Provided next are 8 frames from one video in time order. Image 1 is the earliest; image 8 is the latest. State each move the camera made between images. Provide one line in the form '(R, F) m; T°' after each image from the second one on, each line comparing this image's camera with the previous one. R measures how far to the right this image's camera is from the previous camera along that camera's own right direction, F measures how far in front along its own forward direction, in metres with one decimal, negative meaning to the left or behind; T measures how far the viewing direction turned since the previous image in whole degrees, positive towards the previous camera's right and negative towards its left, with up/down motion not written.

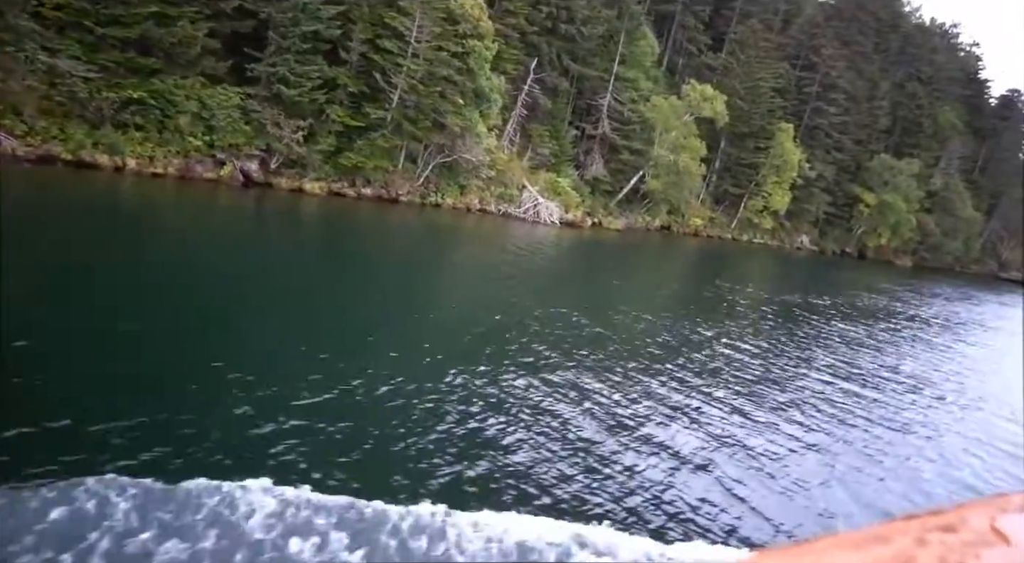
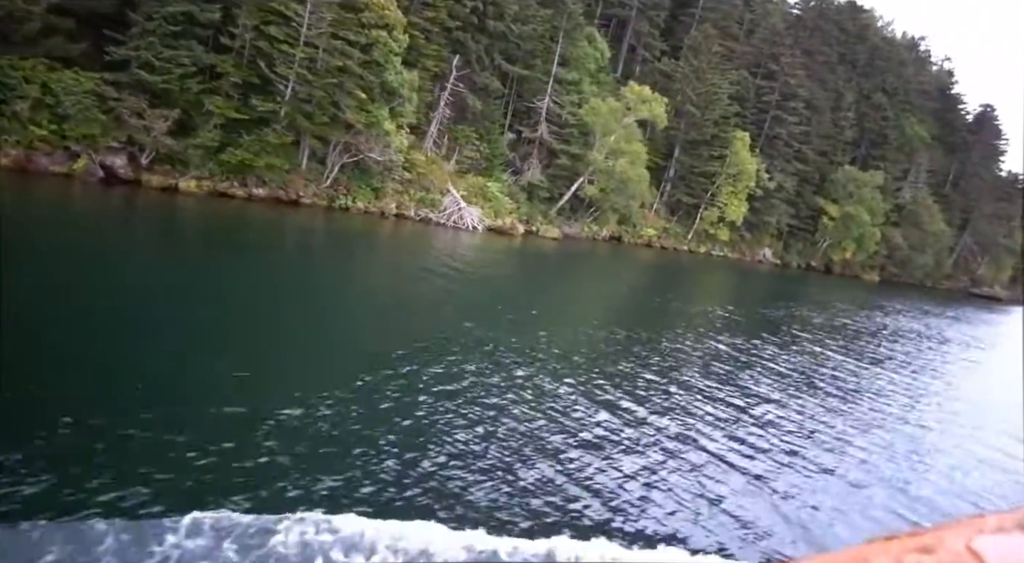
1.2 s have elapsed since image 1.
(+1.1, +0.6) m; +1°
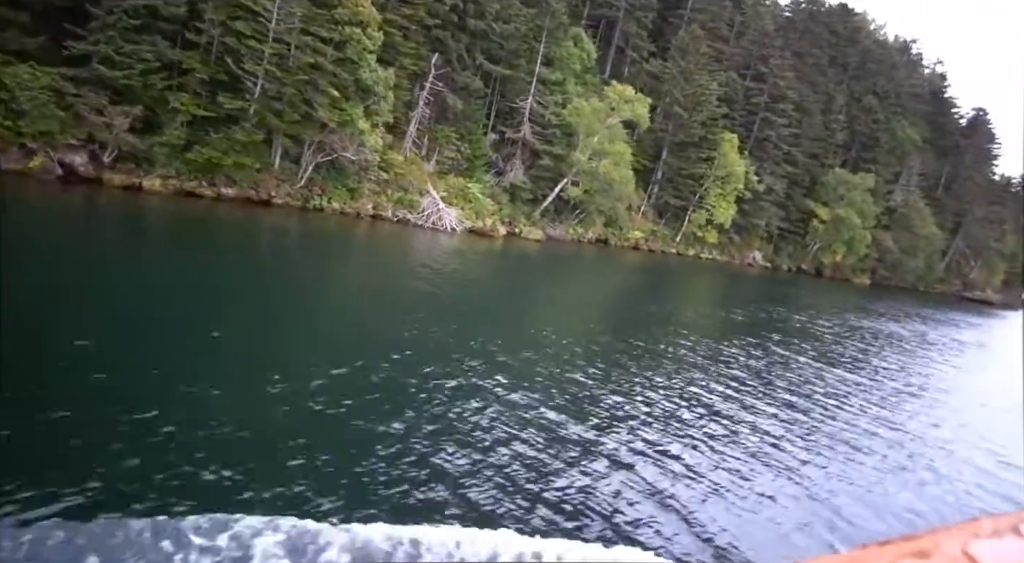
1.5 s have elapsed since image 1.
(+0.3, +0.2) m; 0°
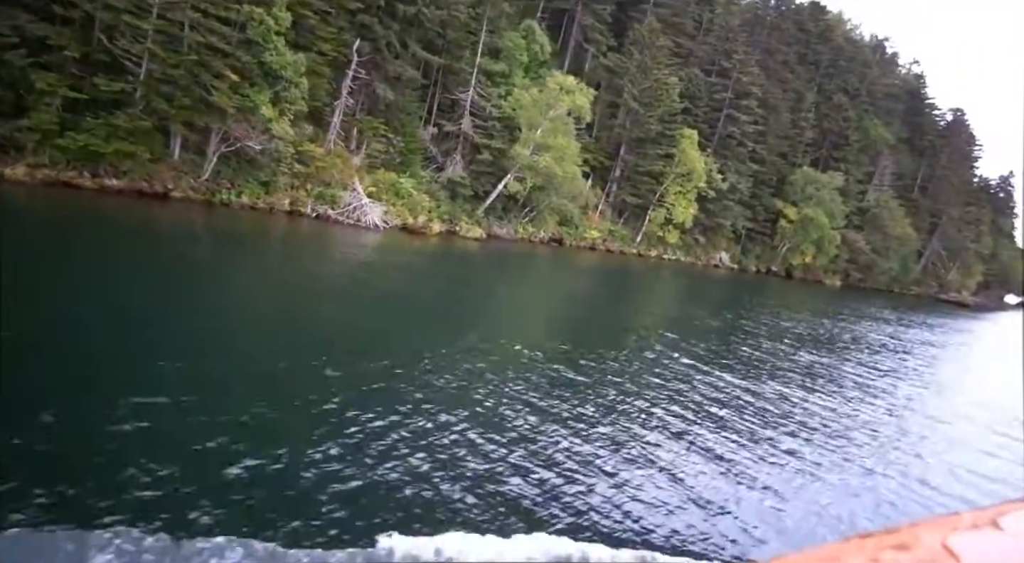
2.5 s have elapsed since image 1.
(+0.9, +0.6) m; +1°
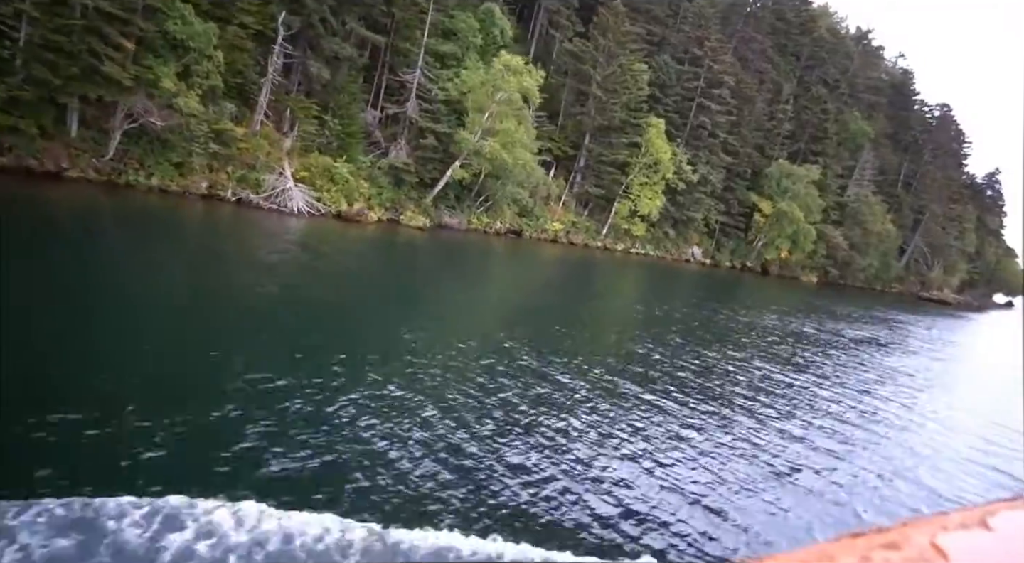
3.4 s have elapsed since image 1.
(+0.8, +0.5) m; 0°
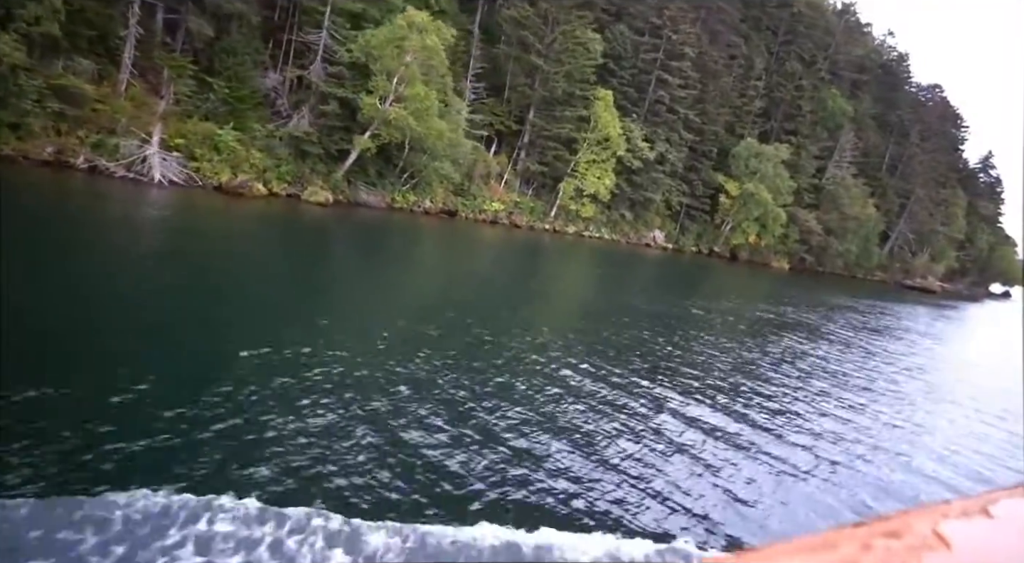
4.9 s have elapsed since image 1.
(+1.4, +0.9) m; 0°
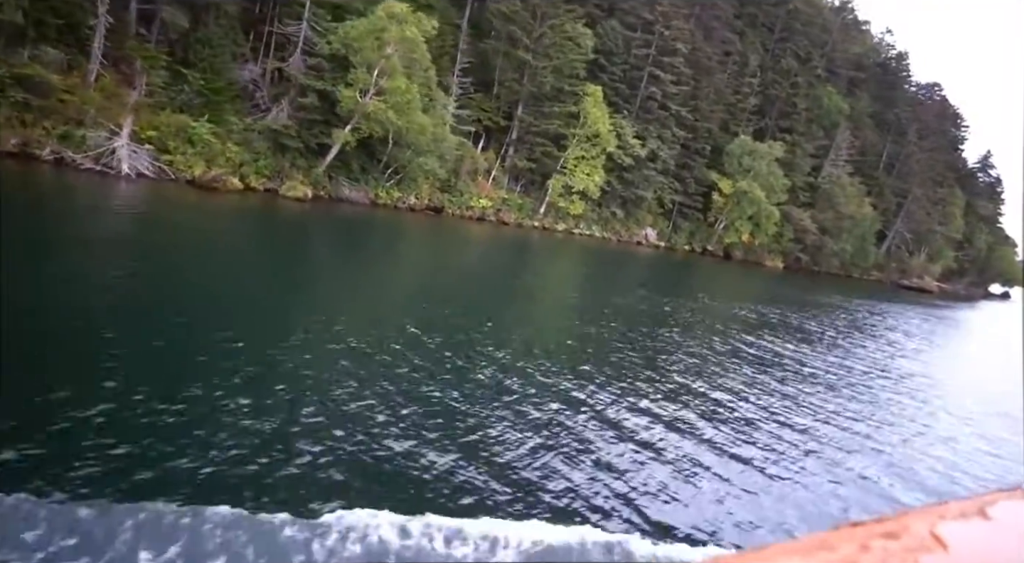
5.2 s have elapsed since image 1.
(+0.3, +0.2) m; 0°
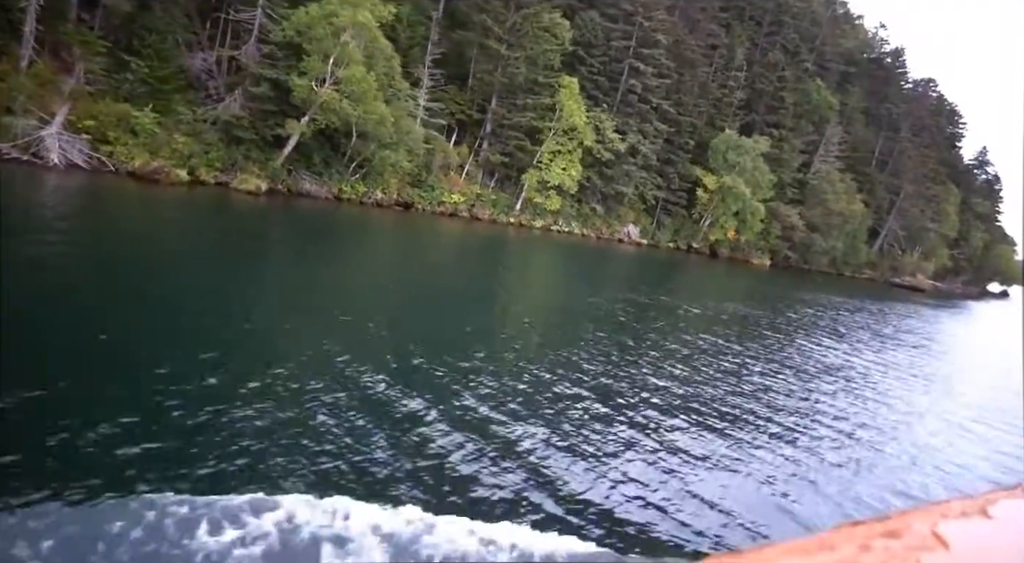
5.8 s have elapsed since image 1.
(+0.5, +0.4) m; 0°
